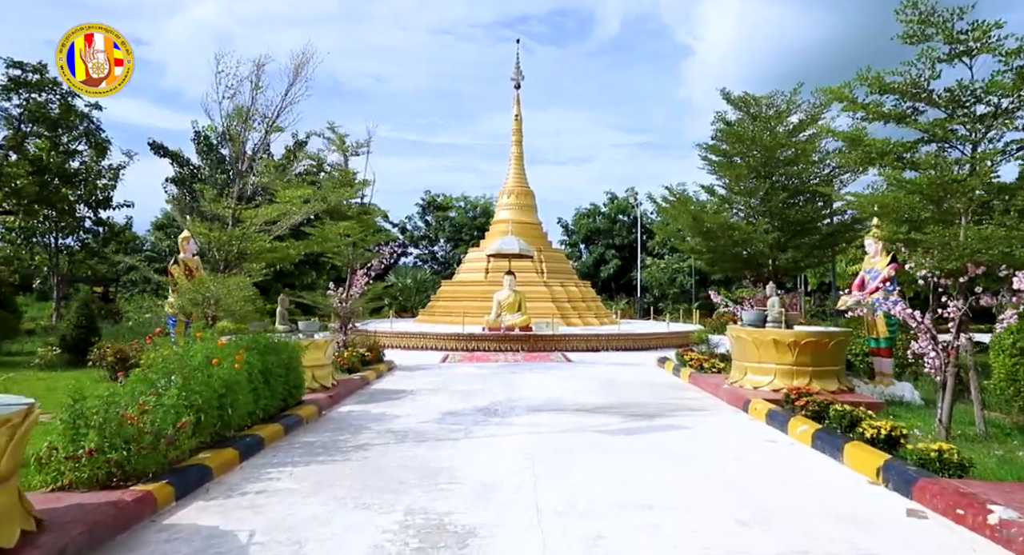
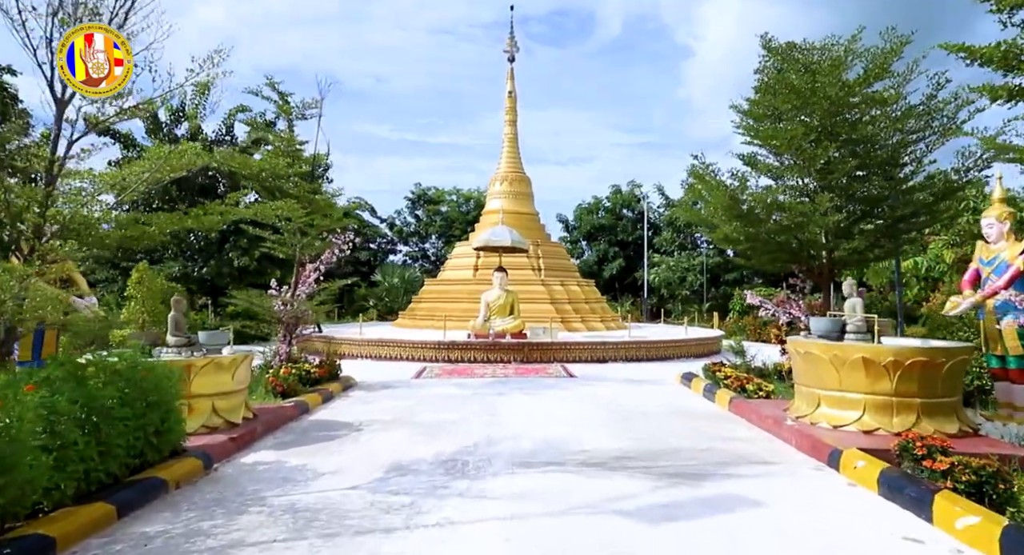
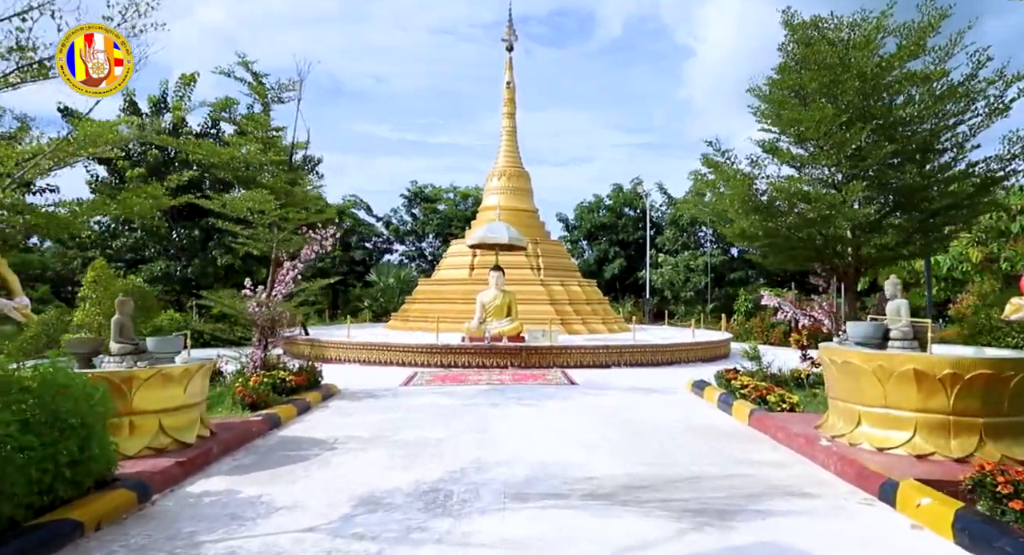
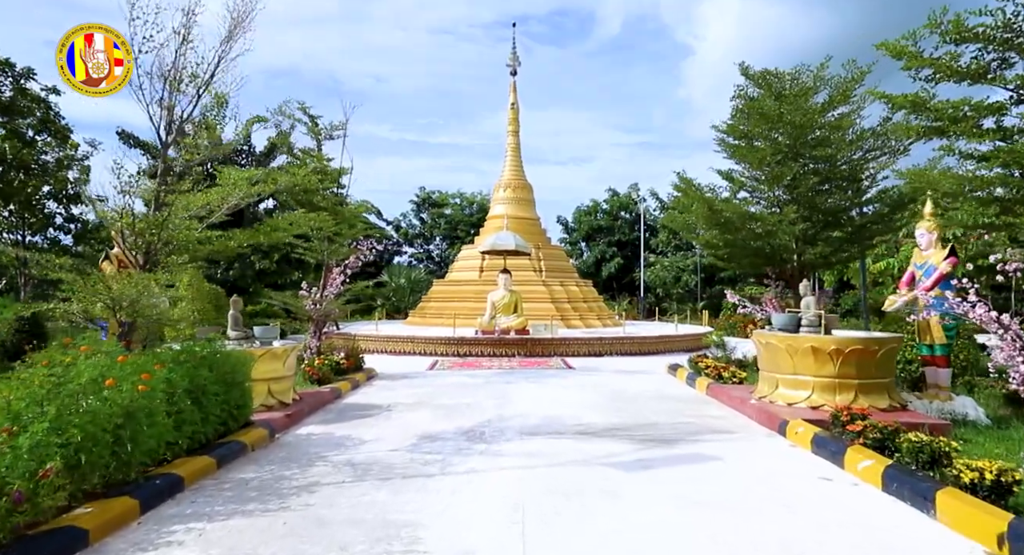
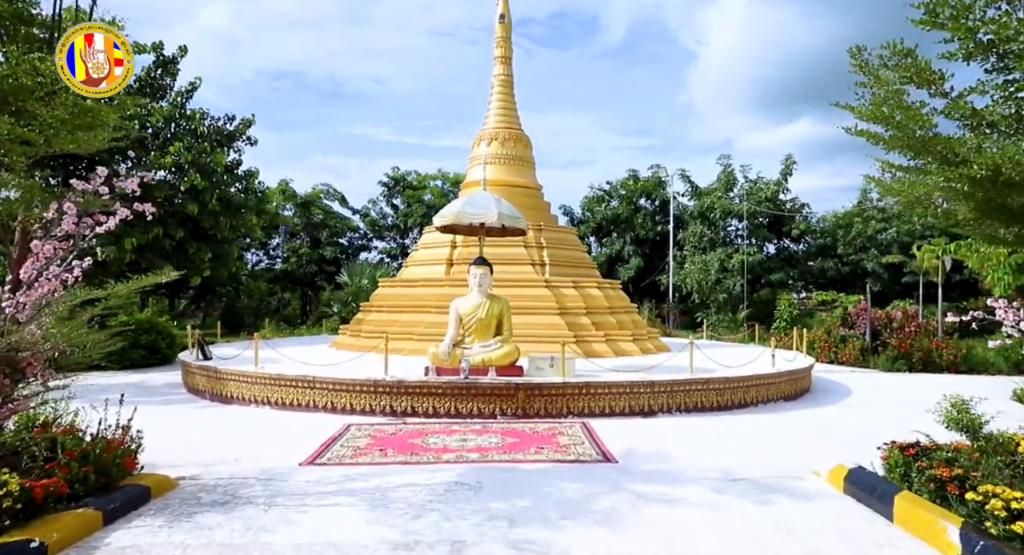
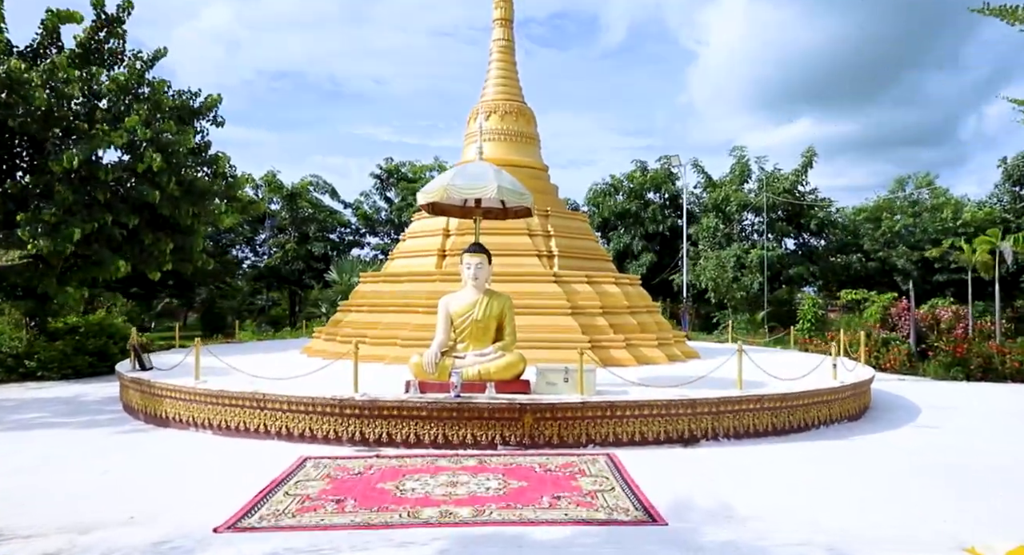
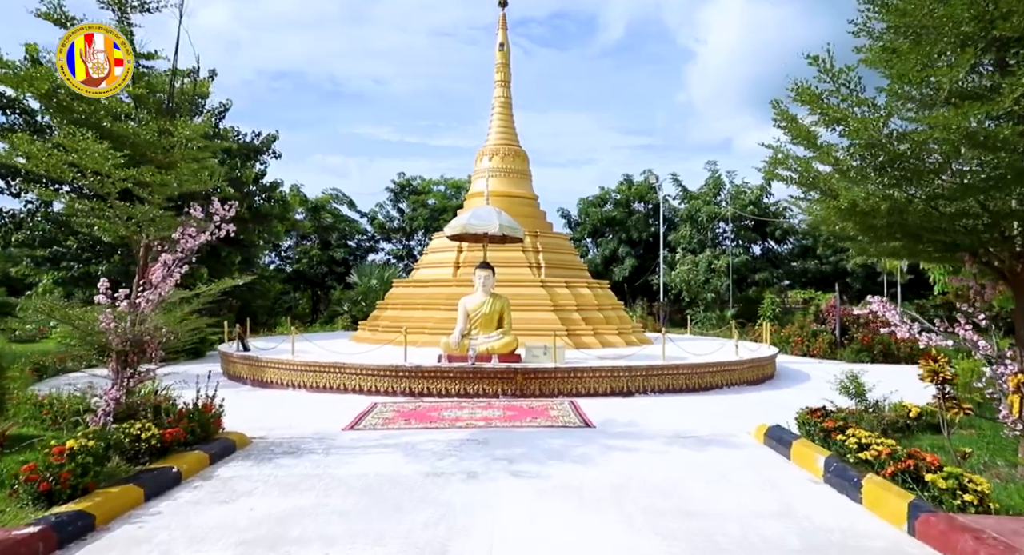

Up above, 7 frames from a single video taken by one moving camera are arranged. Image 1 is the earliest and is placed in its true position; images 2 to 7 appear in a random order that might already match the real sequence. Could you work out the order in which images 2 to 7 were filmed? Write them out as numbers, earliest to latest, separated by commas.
4, 2, 3, 7, 5, 6
